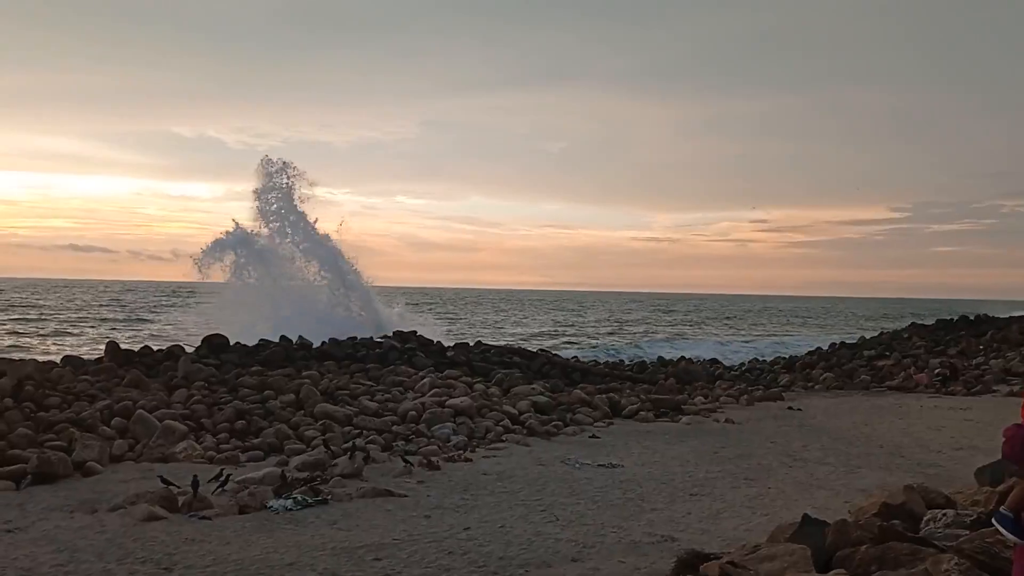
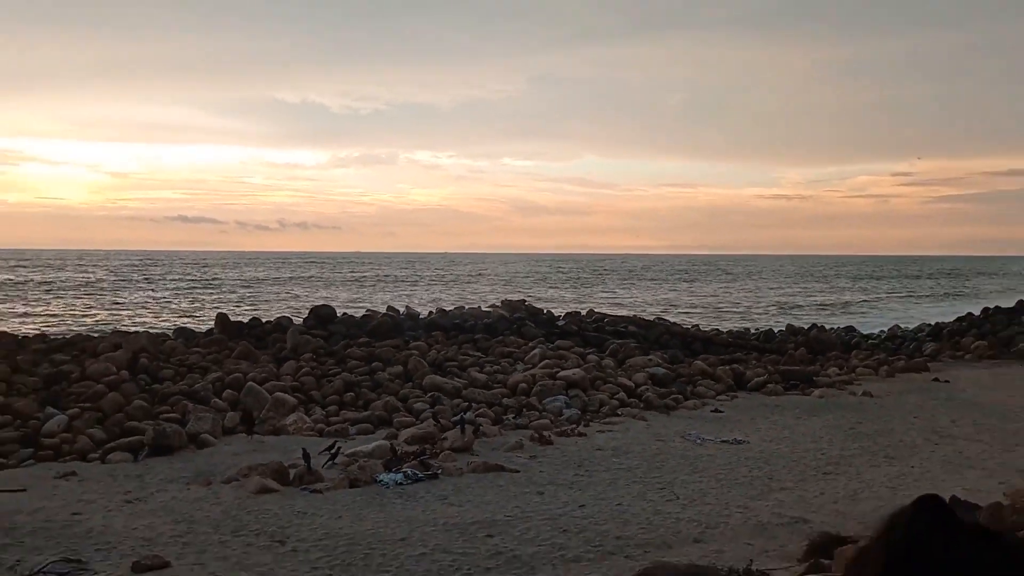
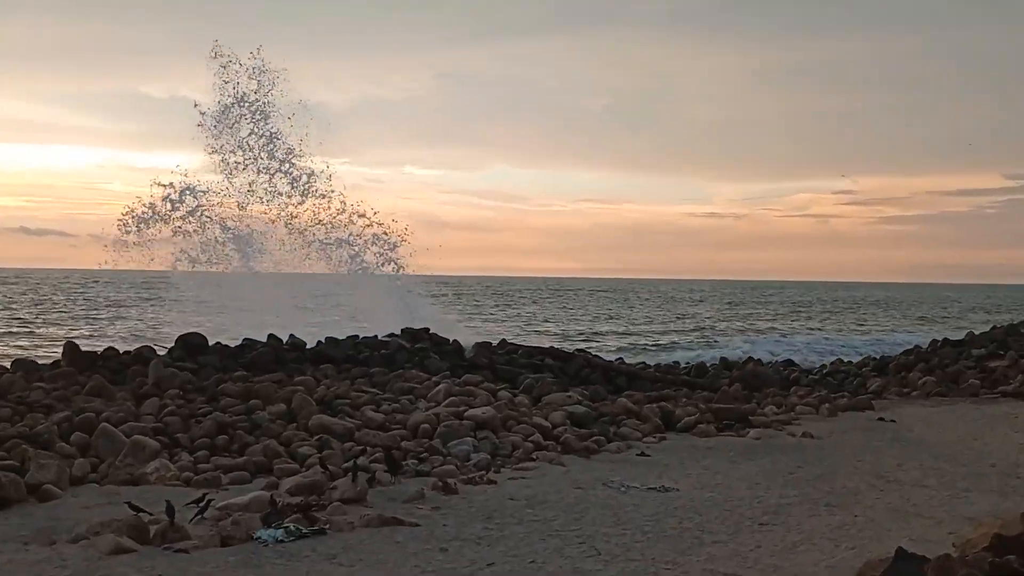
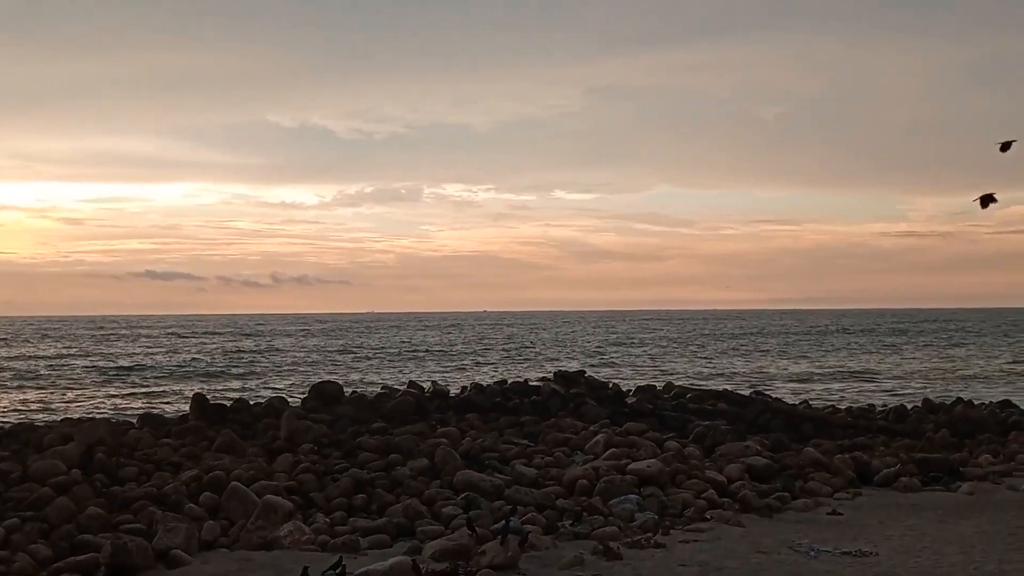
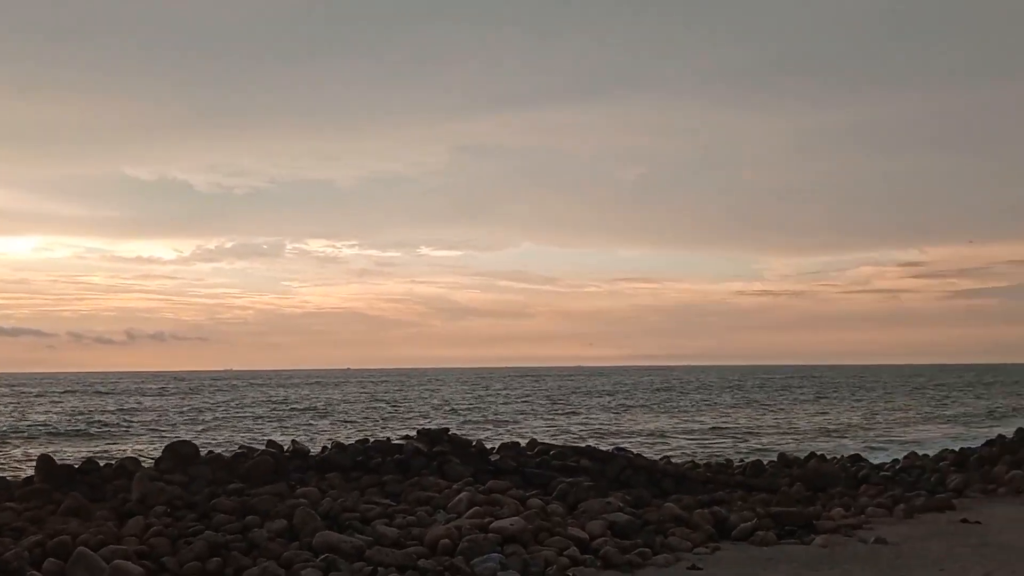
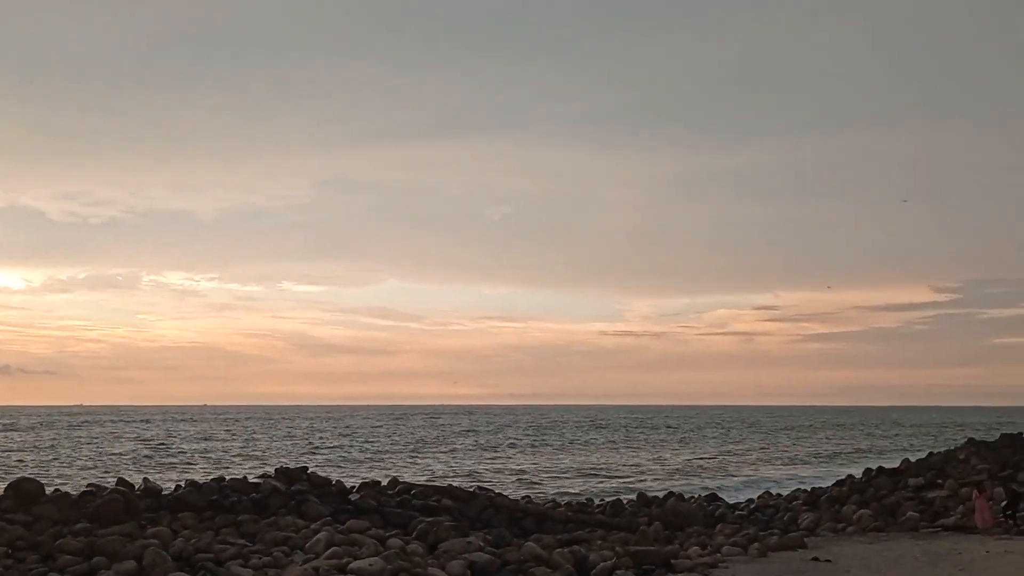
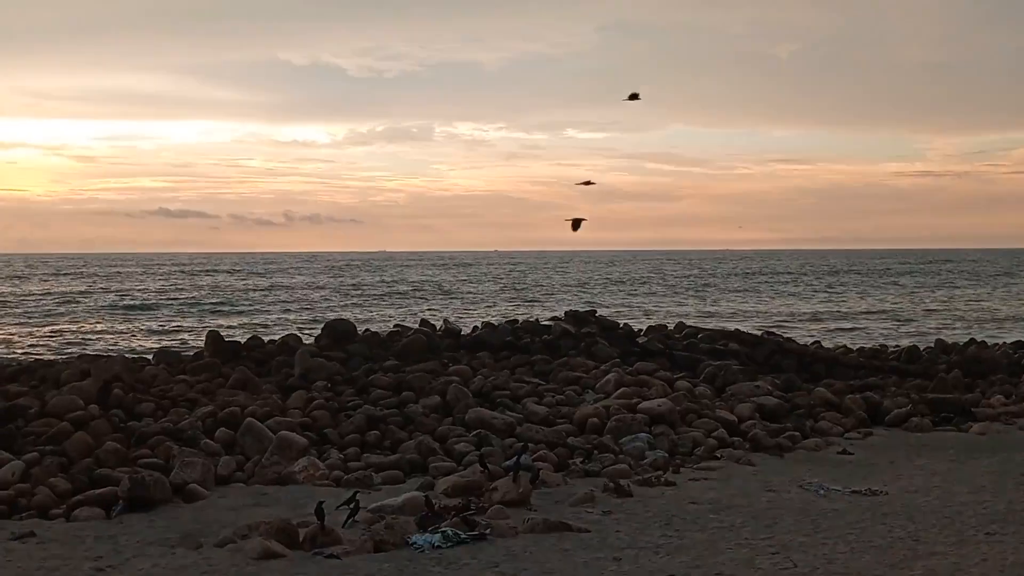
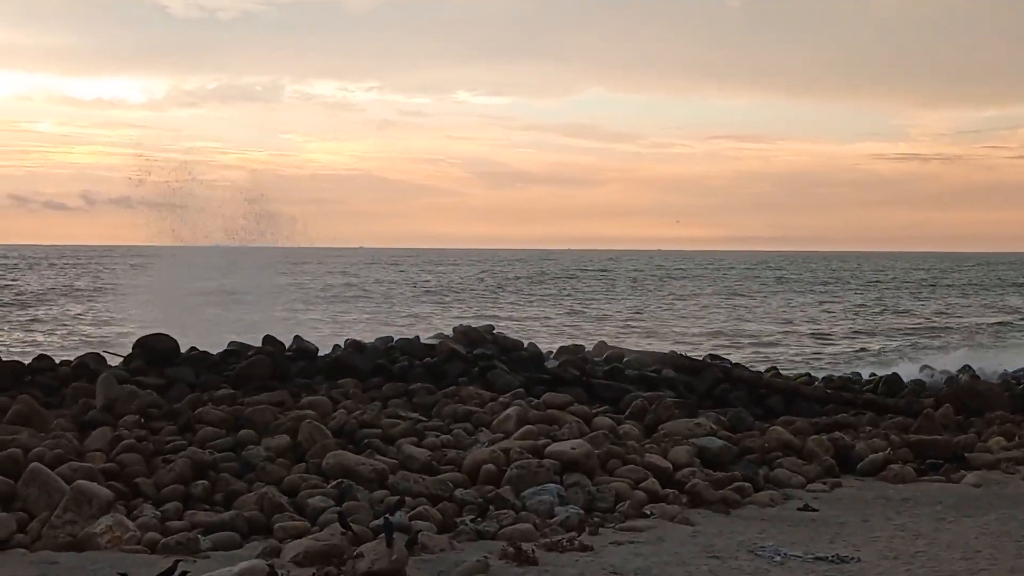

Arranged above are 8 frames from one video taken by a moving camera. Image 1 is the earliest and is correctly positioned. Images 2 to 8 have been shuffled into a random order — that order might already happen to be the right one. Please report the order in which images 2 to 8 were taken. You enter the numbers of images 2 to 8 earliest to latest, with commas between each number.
3, 8, 2, 7, 4, 5, 6
